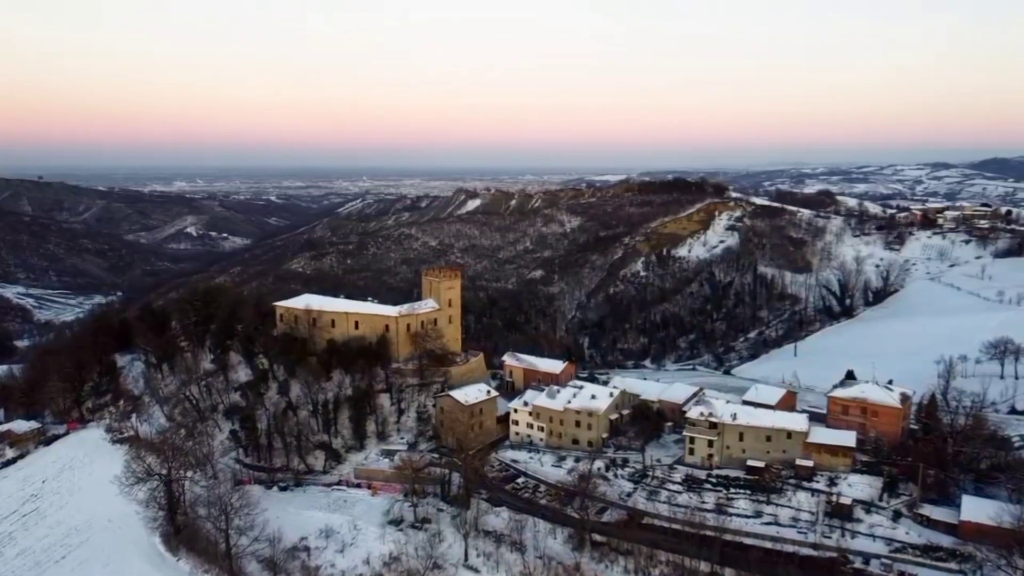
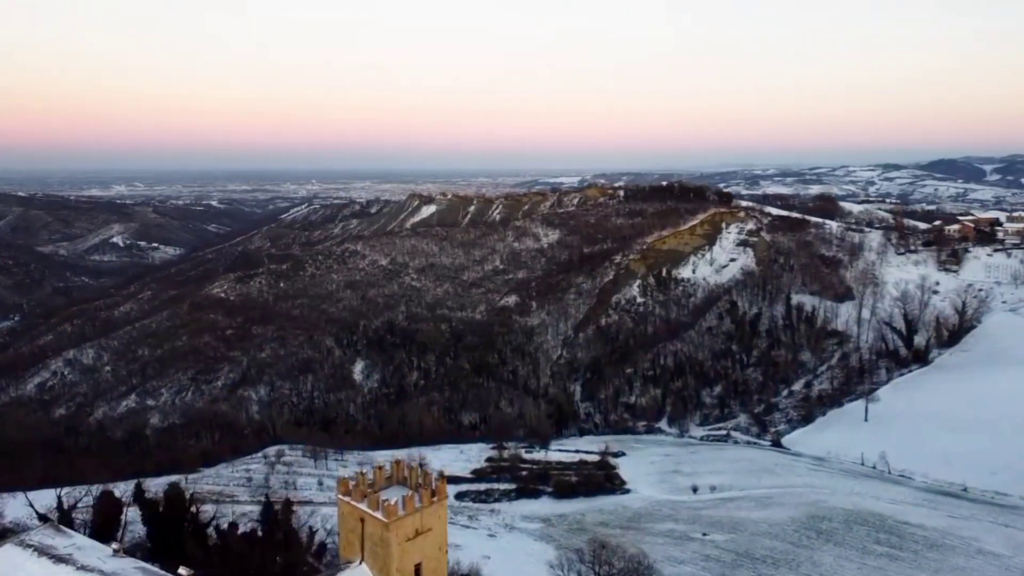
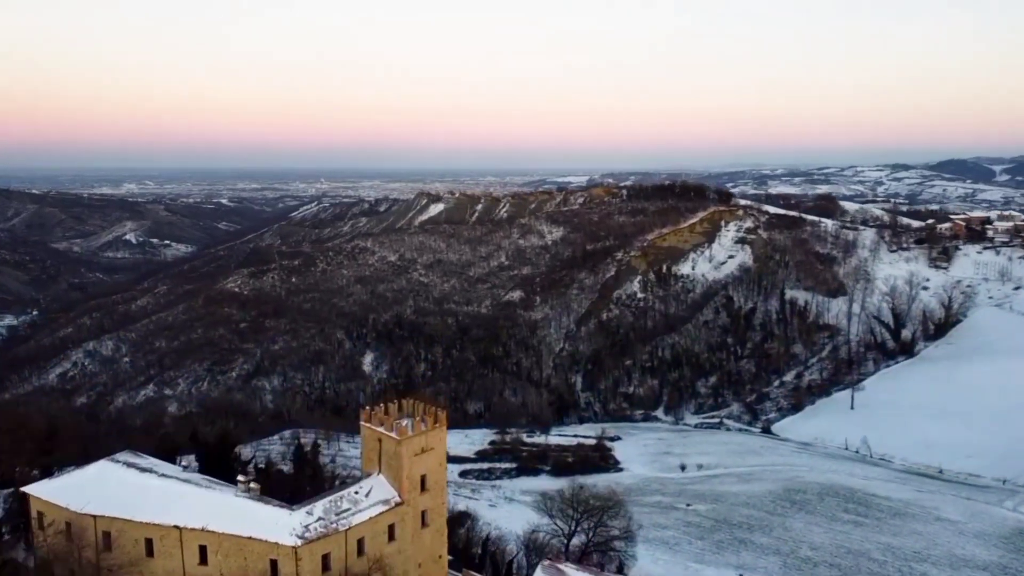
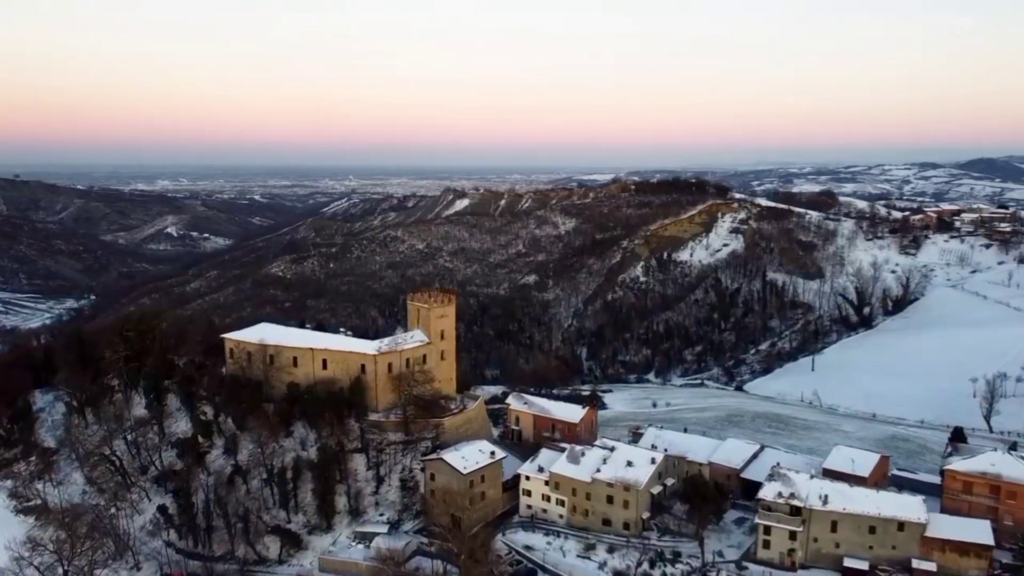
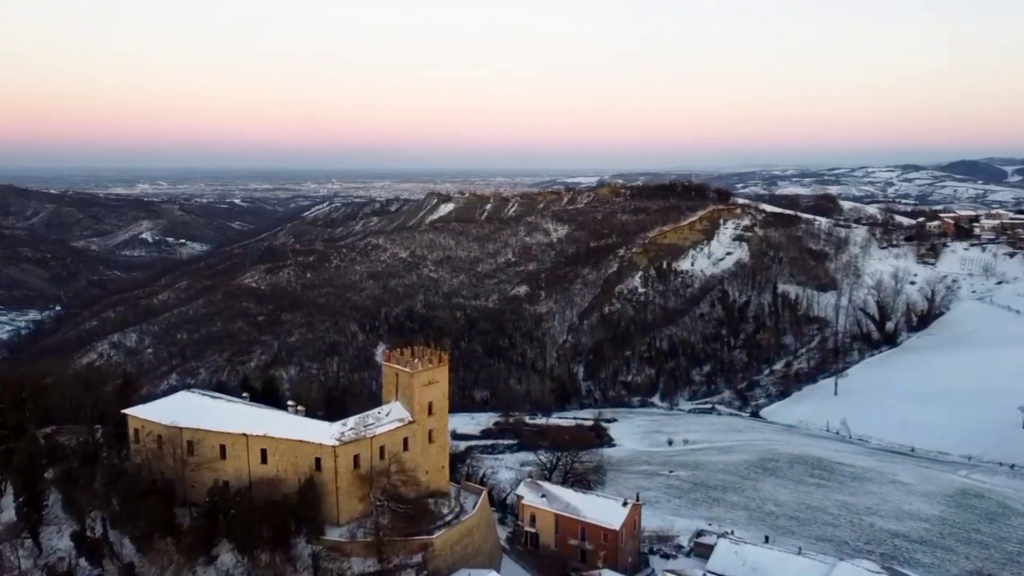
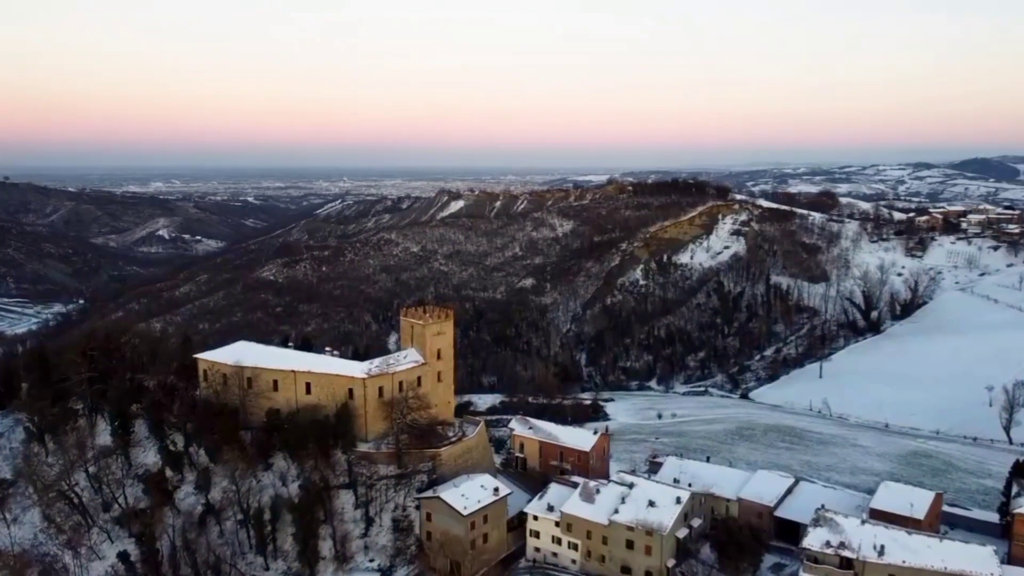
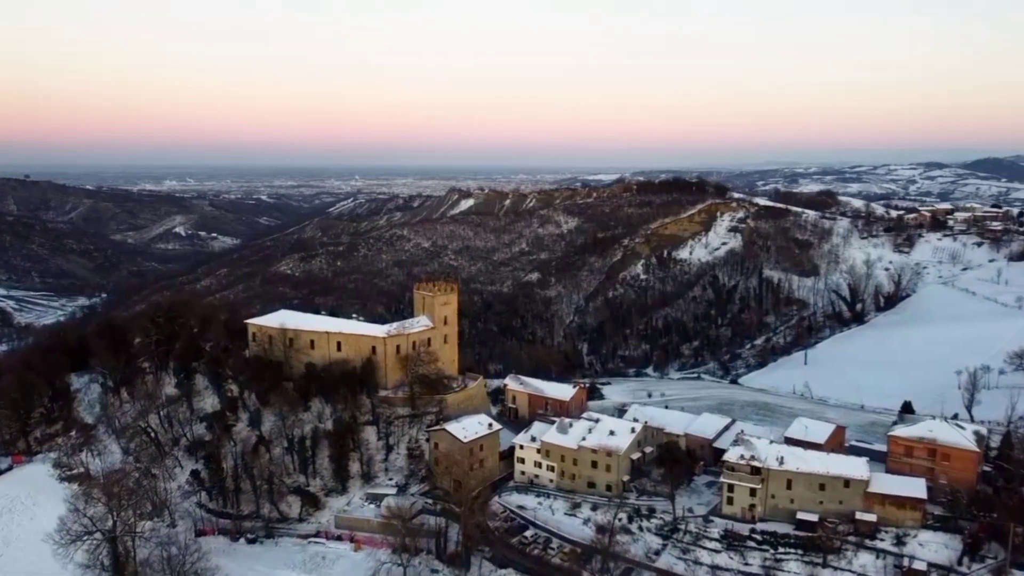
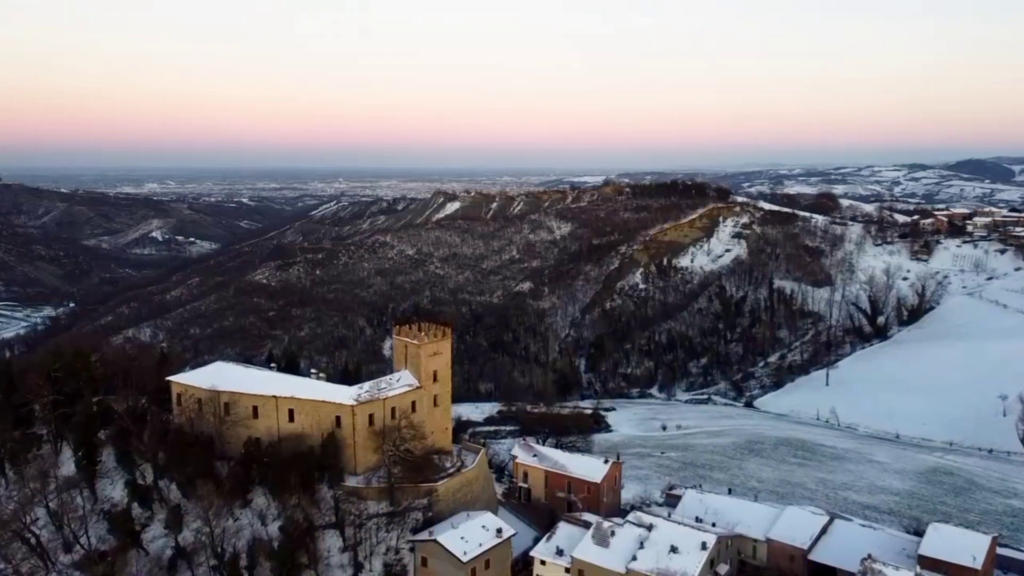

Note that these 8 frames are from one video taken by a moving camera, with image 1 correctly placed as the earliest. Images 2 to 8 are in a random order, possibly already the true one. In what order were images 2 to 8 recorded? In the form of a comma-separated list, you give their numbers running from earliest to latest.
7, 4, 6, 8, 5, 3, 2
